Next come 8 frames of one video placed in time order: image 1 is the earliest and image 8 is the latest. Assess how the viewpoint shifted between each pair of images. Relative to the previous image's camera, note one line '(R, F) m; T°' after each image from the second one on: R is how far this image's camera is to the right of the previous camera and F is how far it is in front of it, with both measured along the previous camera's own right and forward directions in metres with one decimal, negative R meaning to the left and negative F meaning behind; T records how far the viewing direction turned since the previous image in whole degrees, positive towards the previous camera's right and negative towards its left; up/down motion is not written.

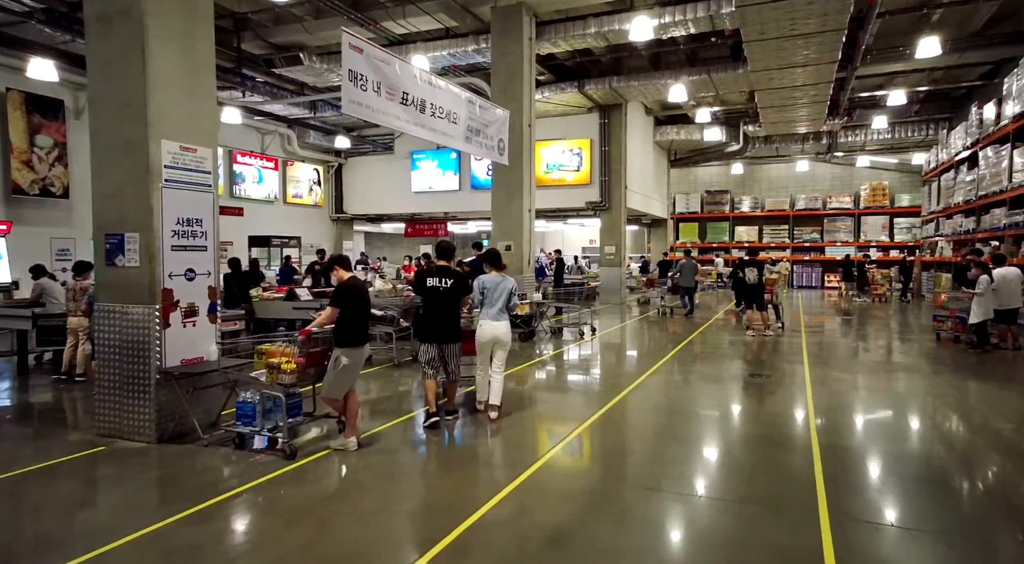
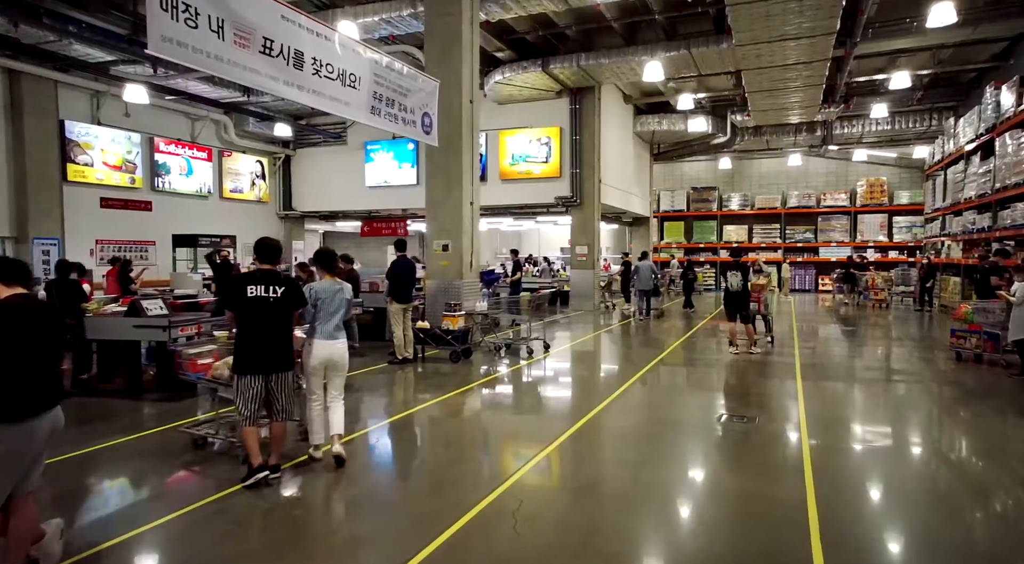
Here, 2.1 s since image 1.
(+0.7, +1.6) m; +1°
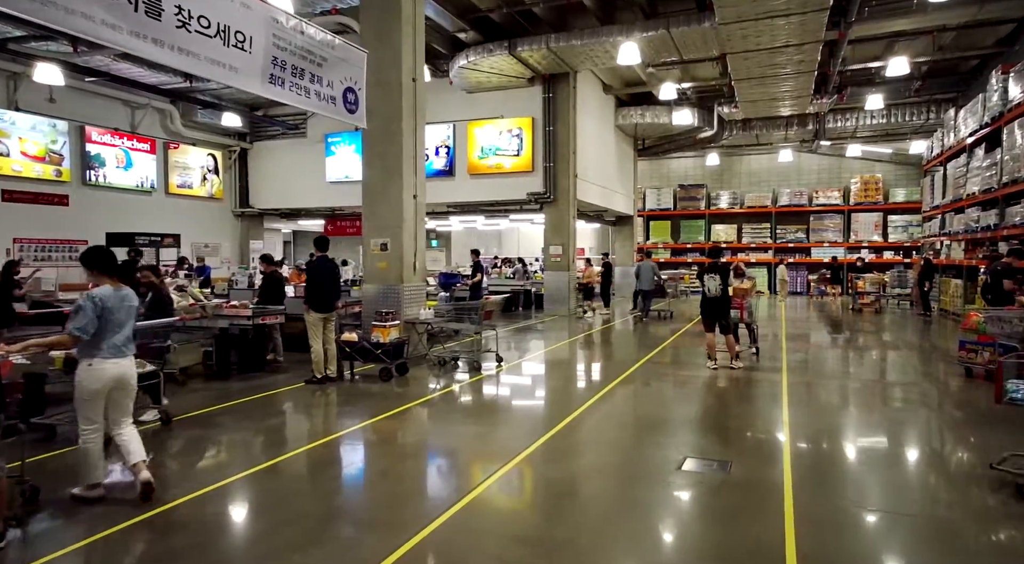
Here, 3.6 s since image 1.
(+0.5, +1.0) m; +1°
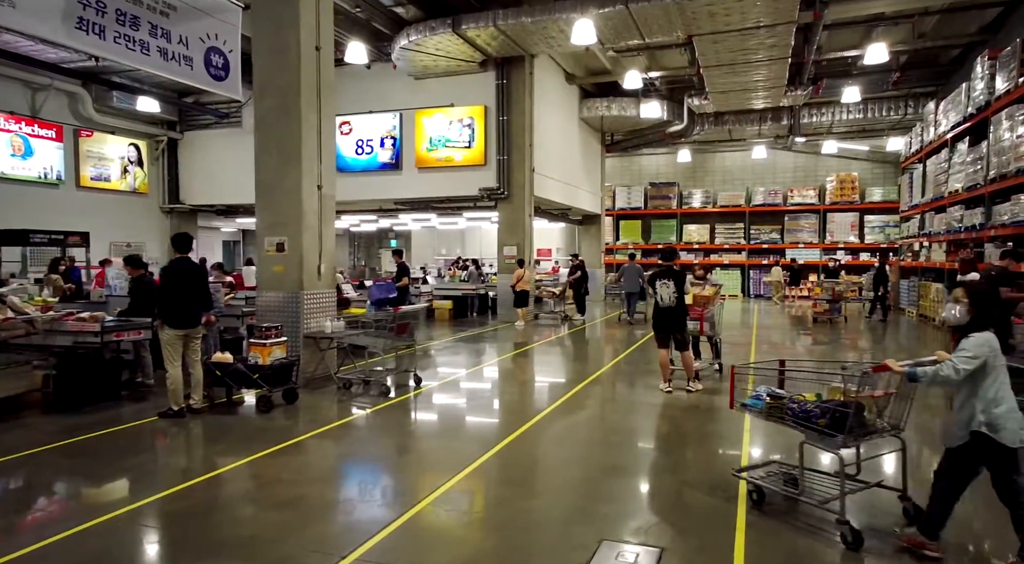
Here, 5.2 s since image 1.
(+0.5, +1.1) m; +2°
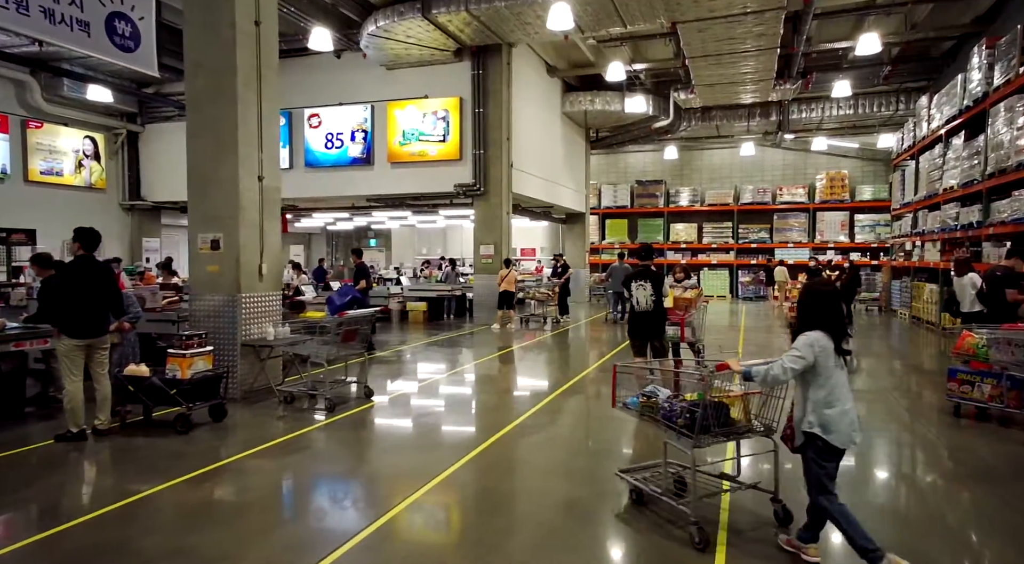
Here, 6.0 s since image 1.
(+0.2, +0.6) m; +1°
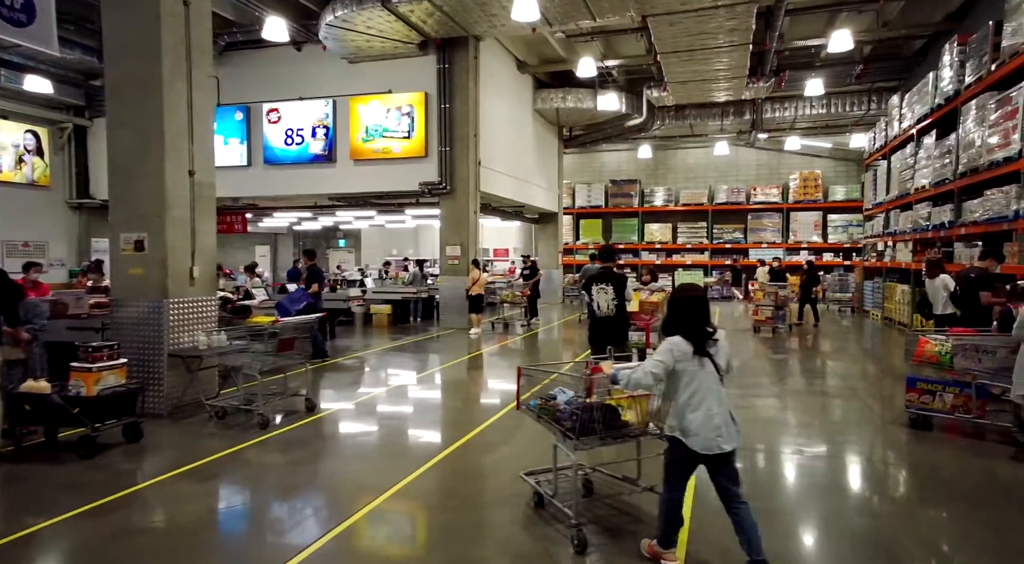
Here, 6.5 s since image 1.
(+0.2, +0.4) m; +2°
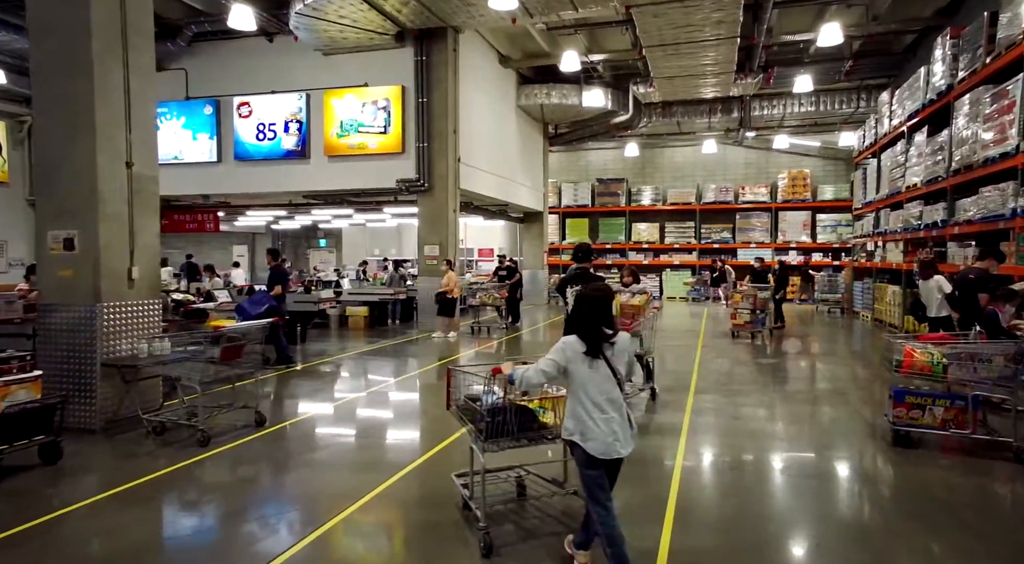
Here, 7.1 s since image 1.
(+0.2, +0.4) m; +1°
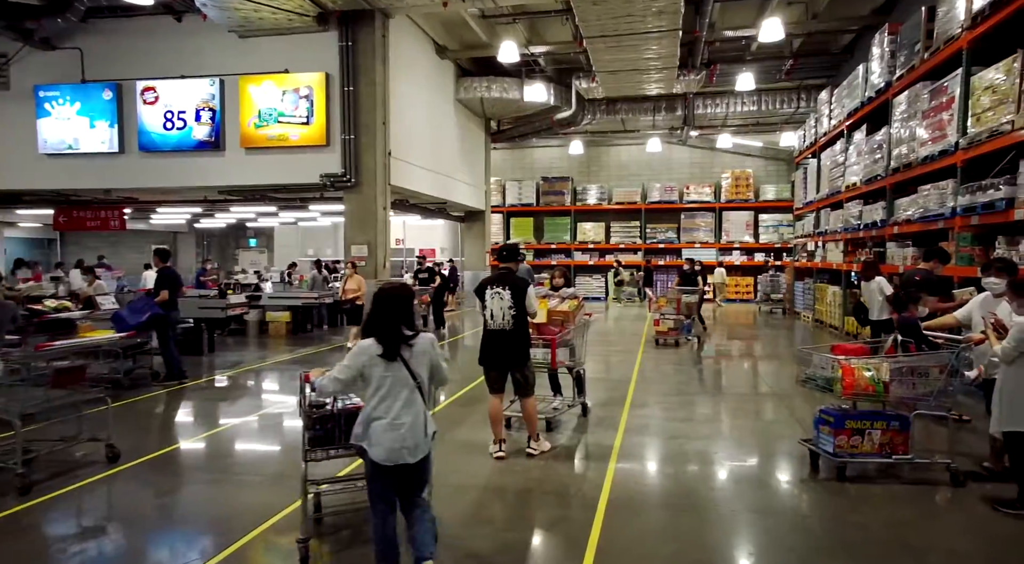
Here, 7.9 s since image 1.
(+0.3, +0.6) m; +4°
